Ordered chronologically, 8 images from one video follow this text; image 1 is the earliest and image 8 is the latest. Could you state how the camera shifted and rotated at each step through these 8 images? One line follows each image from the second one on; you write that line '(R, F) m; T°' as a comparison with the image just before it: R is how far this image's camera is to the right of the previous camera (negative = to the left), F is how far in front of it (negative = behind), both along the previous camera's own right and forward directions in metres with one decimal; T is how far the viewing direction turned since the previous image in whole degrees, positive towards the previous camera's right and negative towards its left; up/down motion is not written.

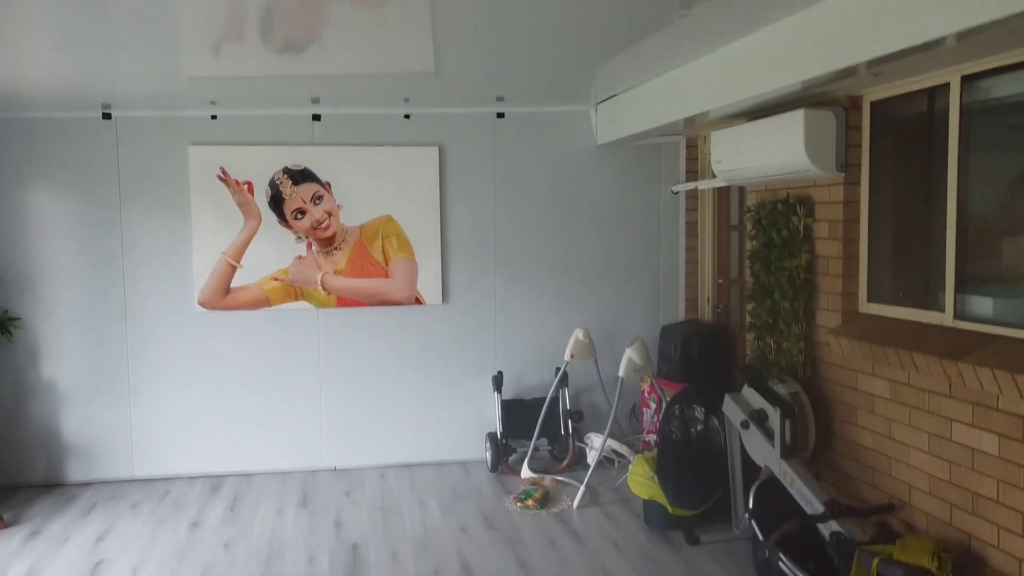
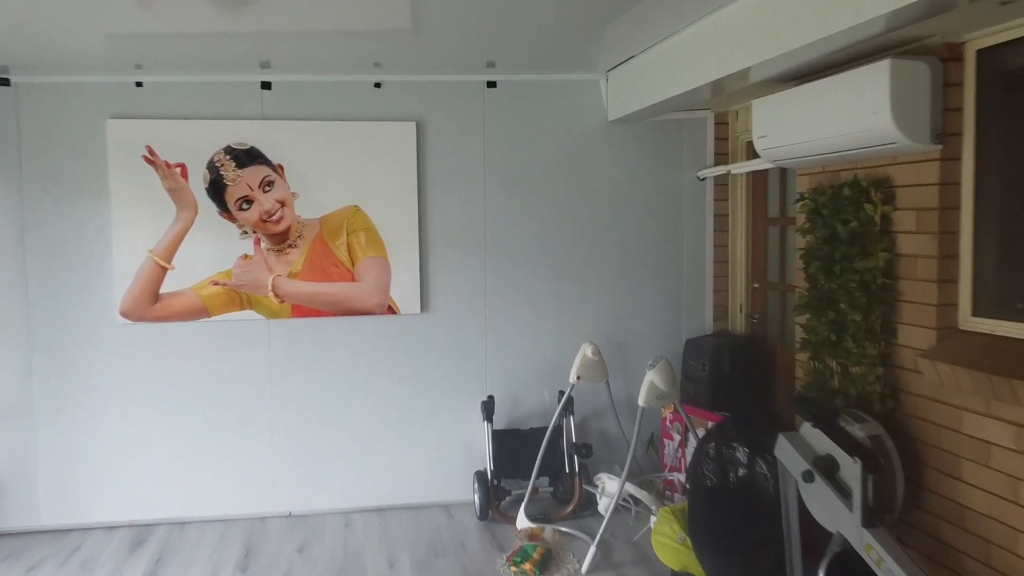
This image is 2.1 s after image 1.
(0.0, +0.7) m; 0°
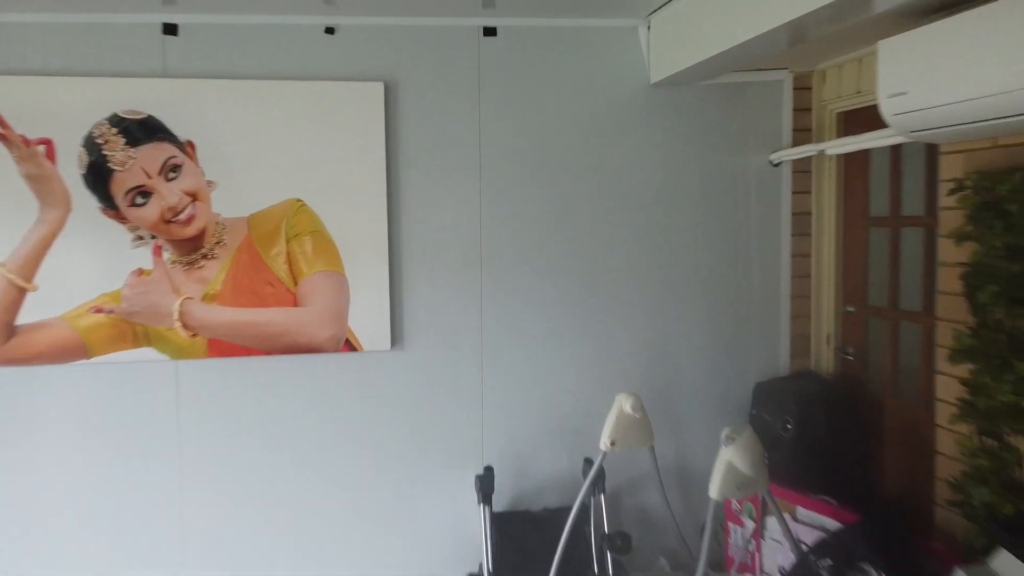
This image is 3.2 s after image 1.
(0.0, +0.9) m; 0°
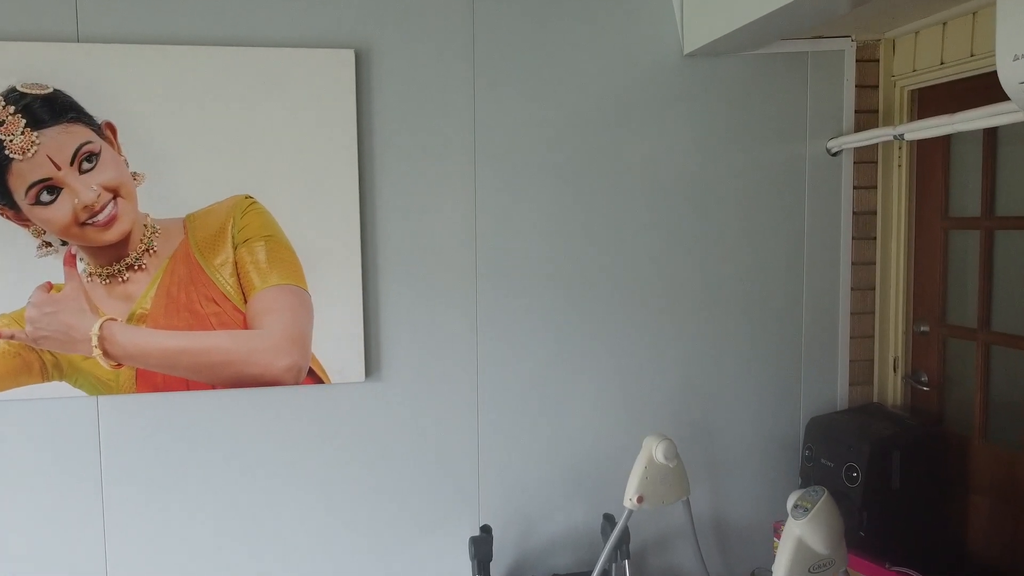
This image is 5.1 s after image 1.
(0.0, +0.4) m; 0°
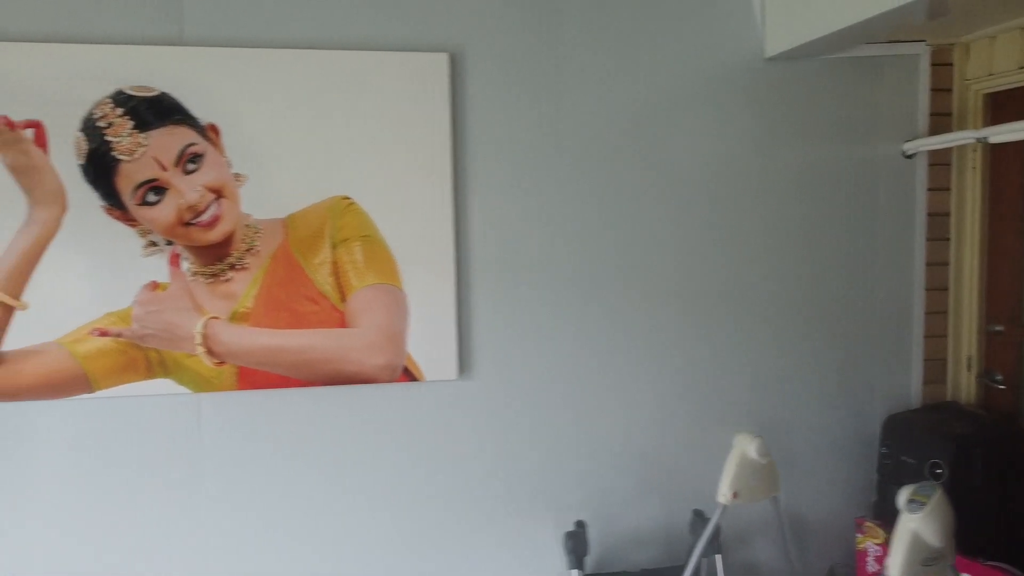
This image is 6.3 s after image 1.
(-0.4, 0.0) m; 0°
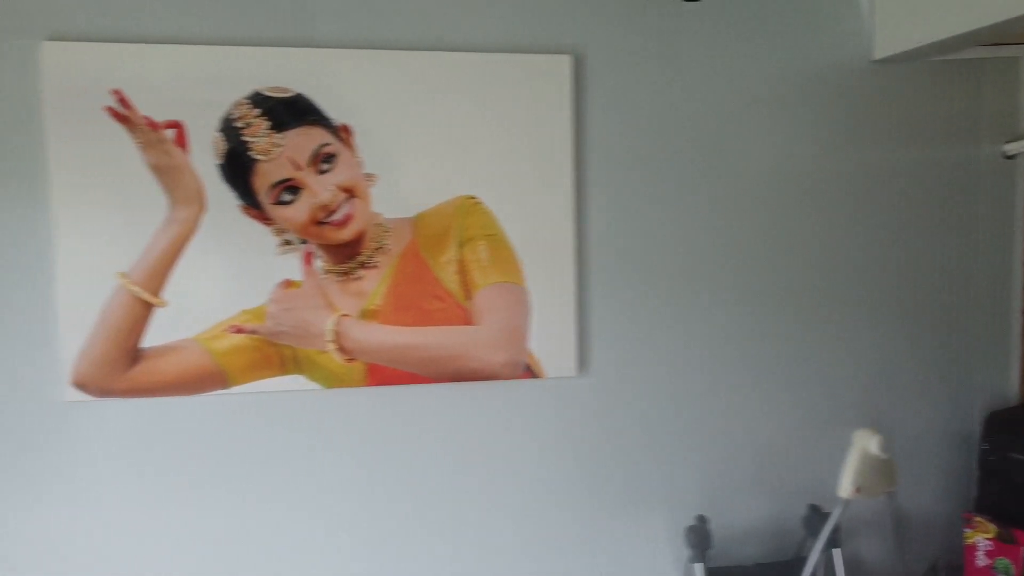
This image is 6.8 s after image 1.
(-0.5, 0.0) m; 0°
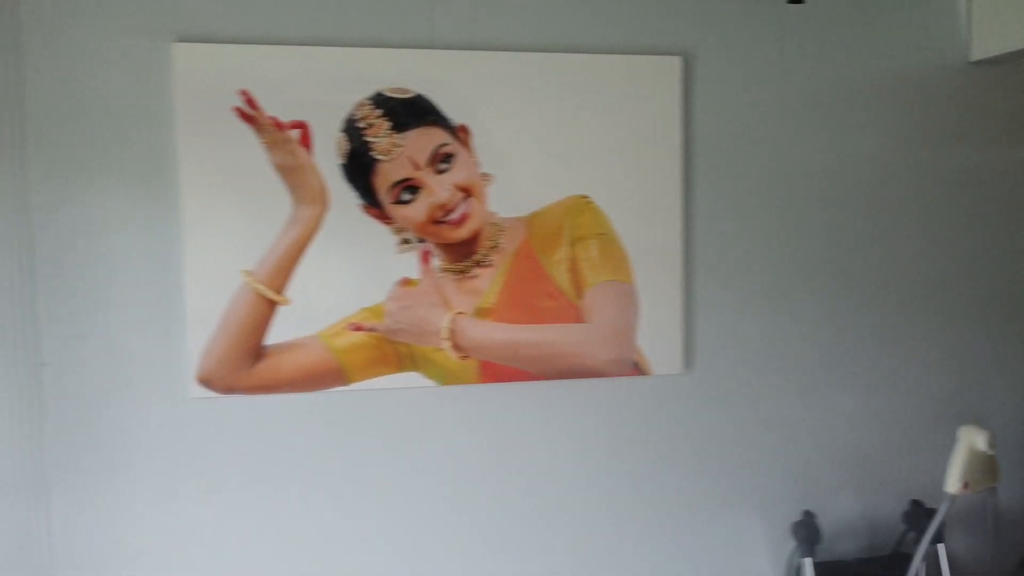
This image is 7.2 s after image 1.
(-0.4, 0.0) m; 0°
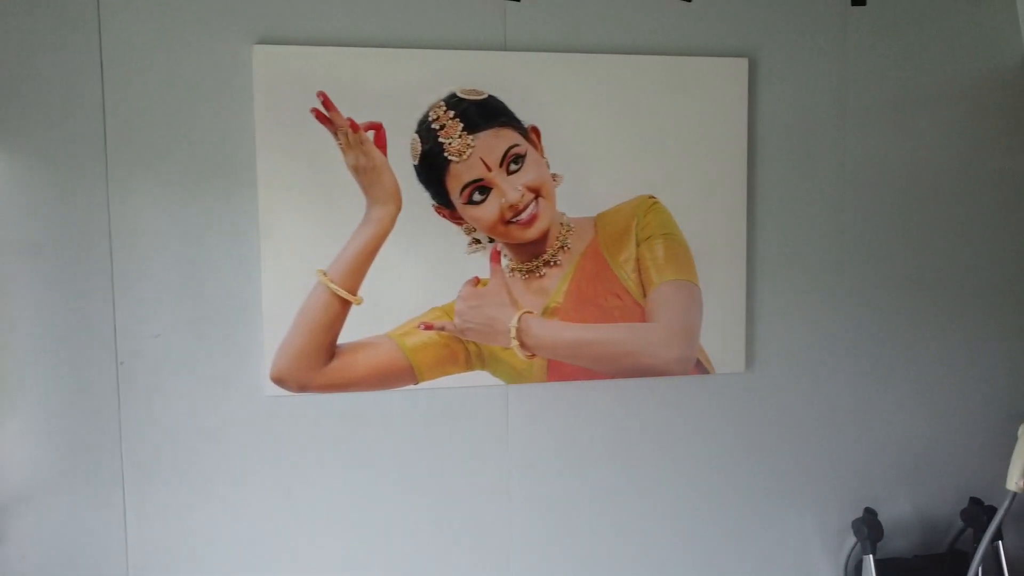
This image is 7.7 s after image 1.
(-0.3, 0.0) m; 0°
